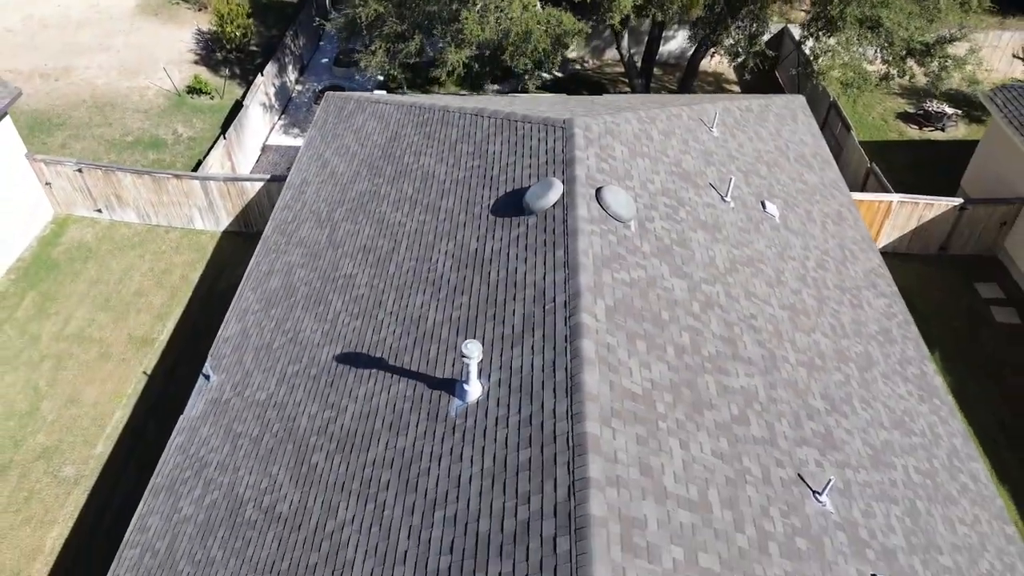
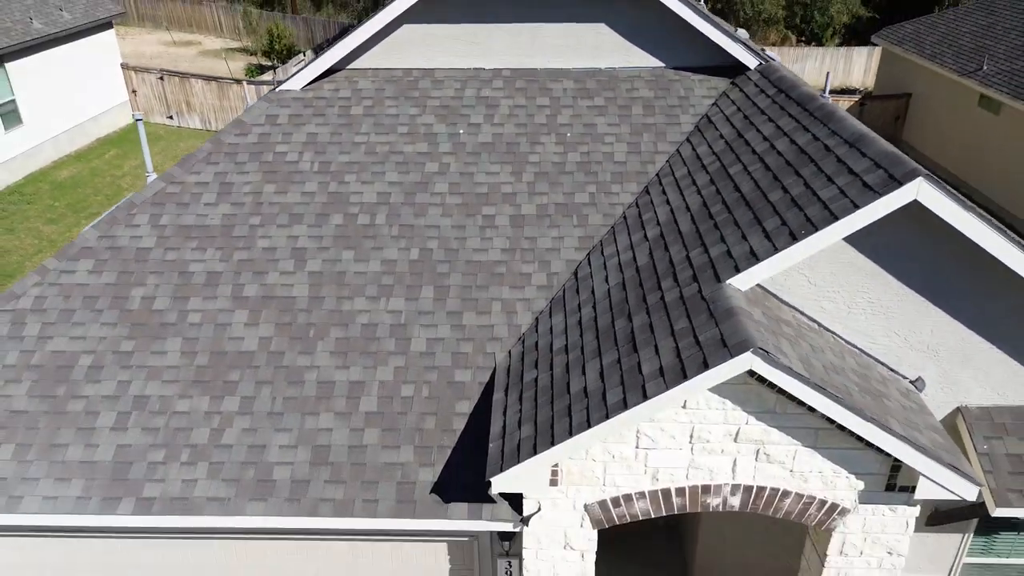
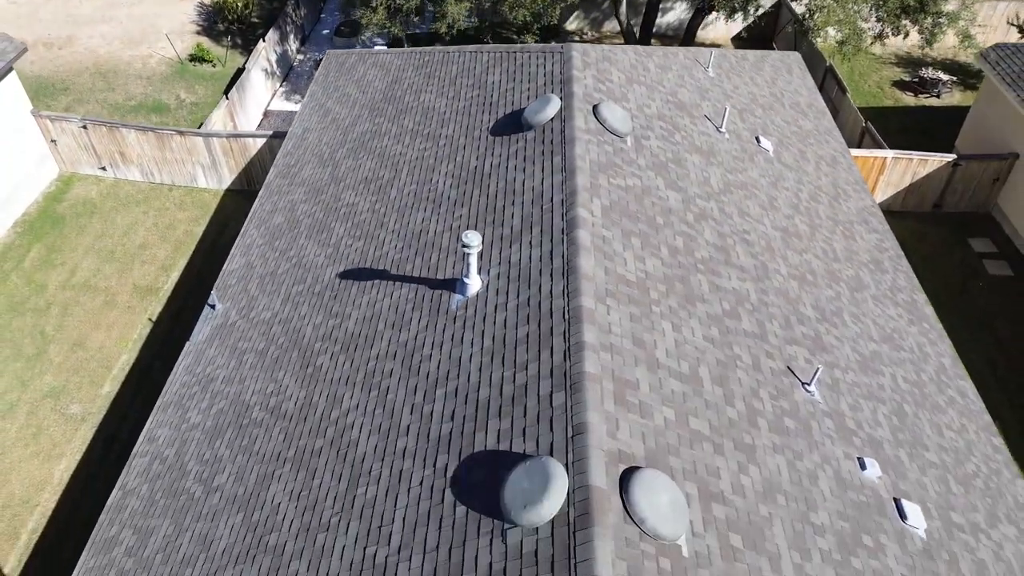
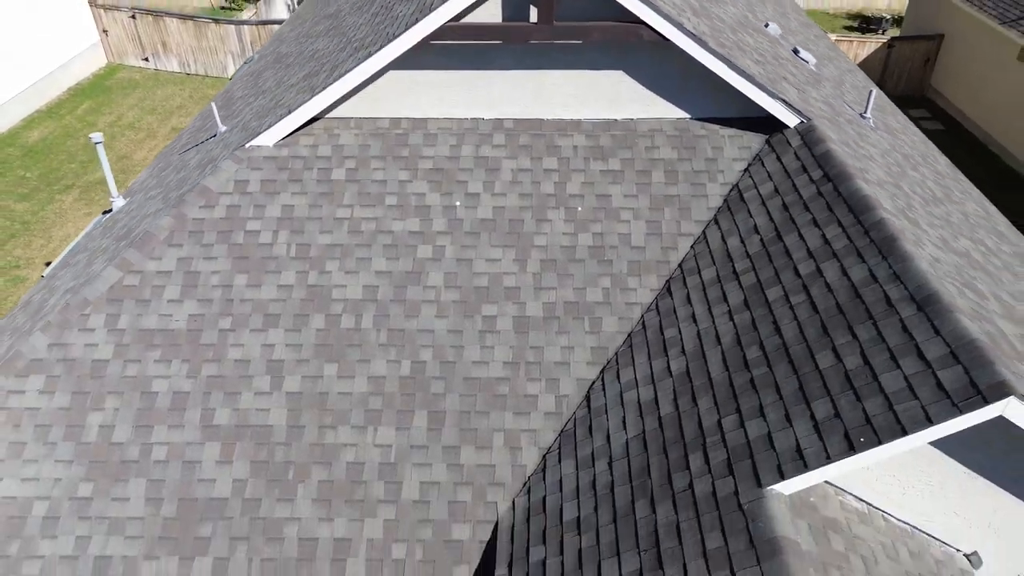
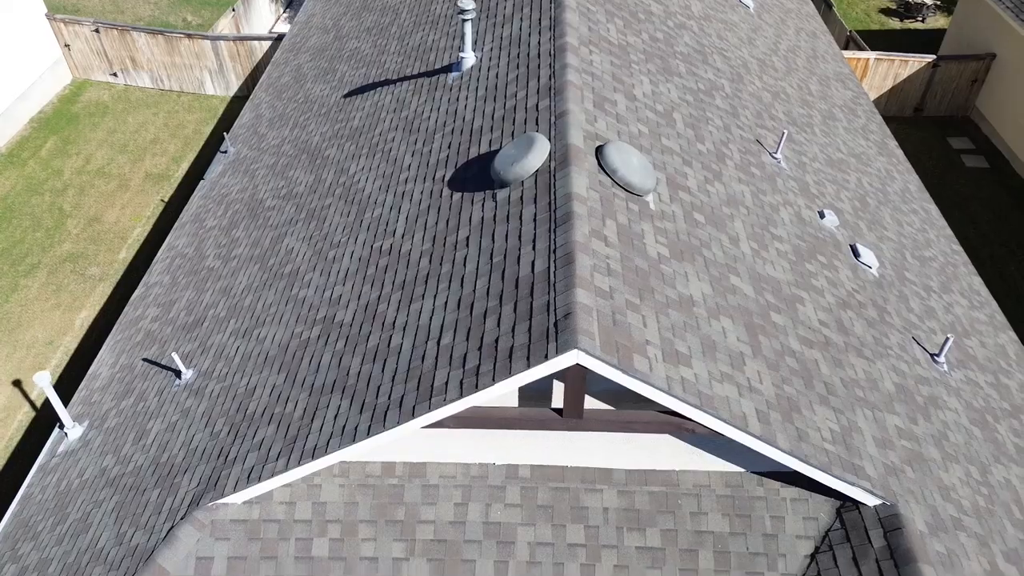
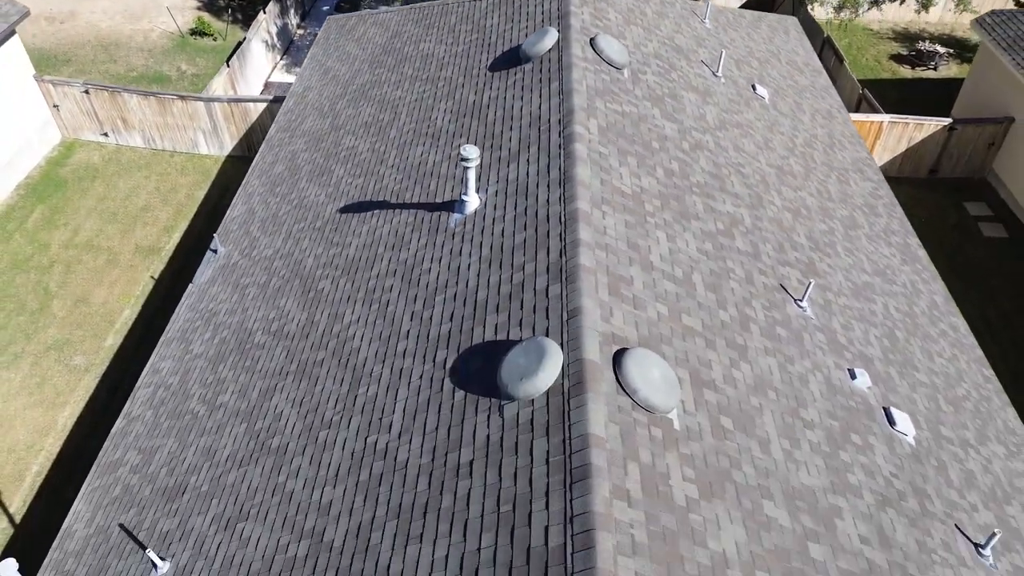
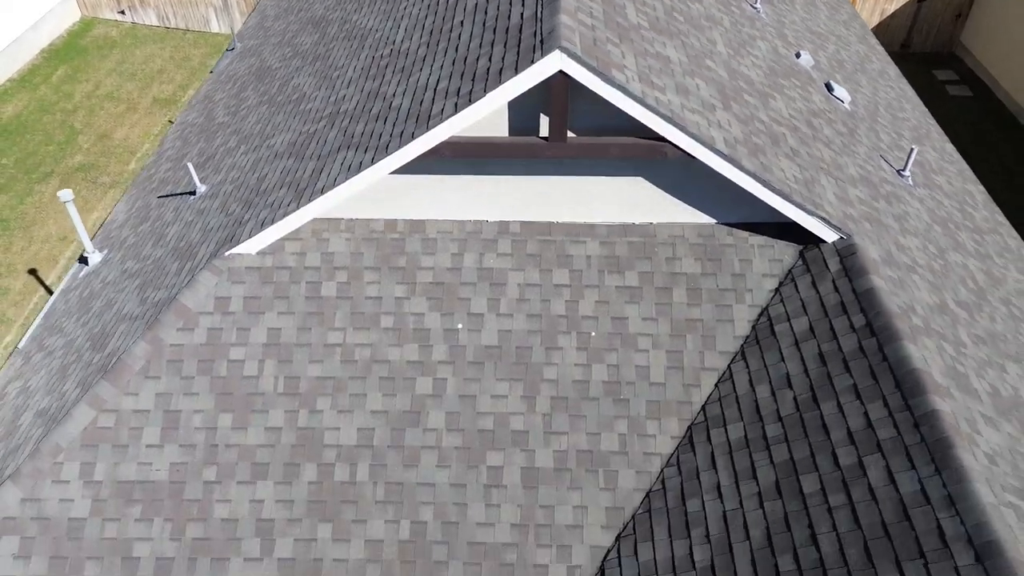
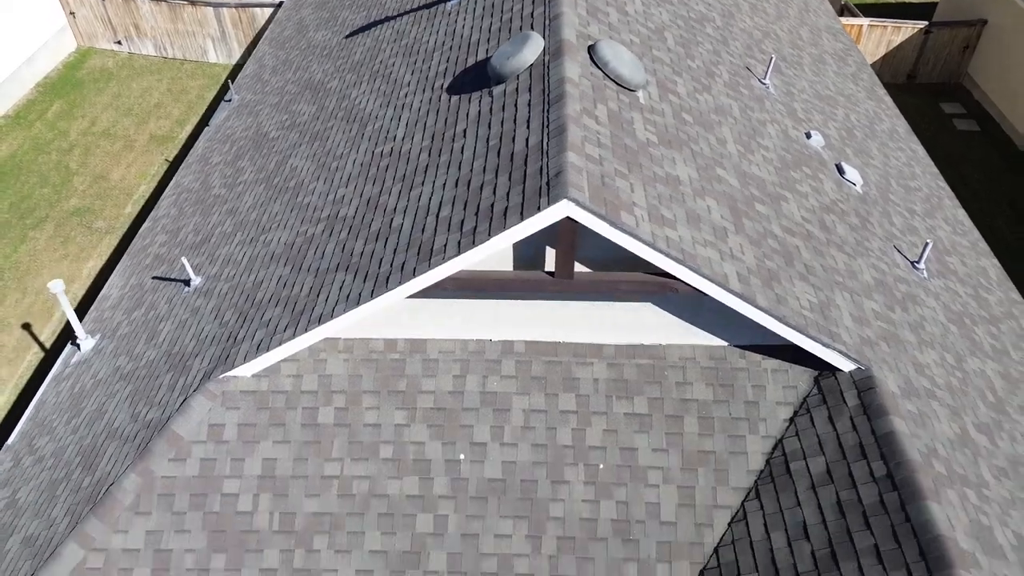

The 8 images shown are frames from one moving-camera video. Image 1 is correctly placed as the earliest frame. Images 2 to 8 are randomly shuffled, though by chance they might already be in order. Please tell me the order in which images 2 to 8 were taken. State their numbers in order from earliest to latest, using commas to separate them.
3, 6, 5, 8, 7, 4, 2
